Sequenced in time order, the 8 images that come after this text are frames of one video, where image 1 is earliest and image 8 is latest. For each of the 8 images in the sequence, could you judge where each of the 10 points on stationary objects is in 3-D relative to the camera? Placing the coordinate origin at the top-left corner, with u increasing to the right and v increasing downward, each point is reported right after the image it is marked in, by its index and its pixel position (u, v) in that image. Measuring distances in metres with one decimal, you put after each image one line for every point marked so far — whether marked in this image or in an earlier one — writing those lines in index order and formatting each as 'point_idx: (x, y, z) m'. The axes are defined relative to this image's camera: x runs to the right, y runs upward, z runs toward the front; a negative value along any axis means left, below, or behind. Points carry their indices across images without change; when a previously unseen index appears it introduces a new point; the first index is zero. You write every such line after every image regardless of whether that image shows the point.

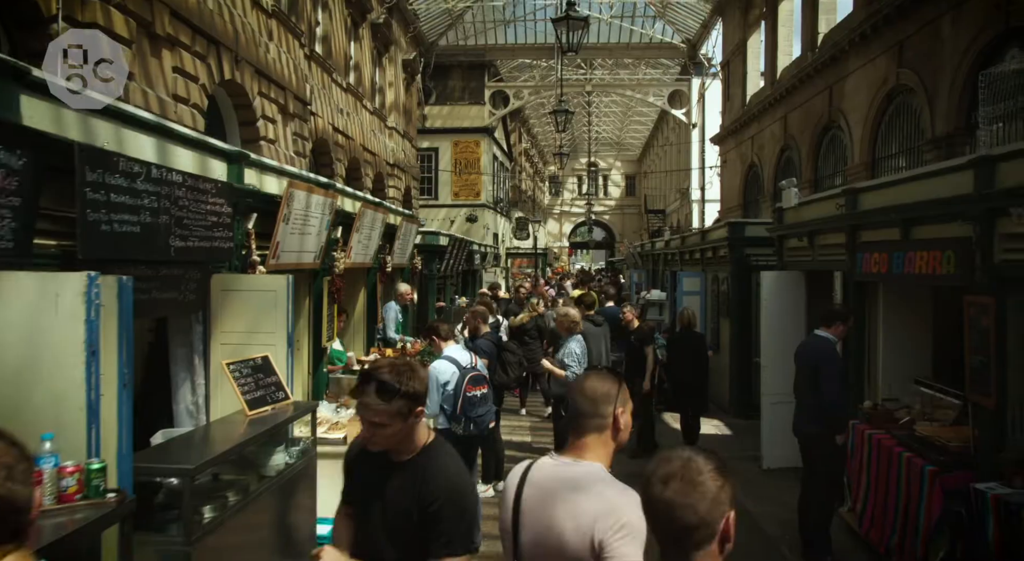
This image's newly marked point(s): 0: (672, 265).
0: (+3.6, +0.3, +17.5) m
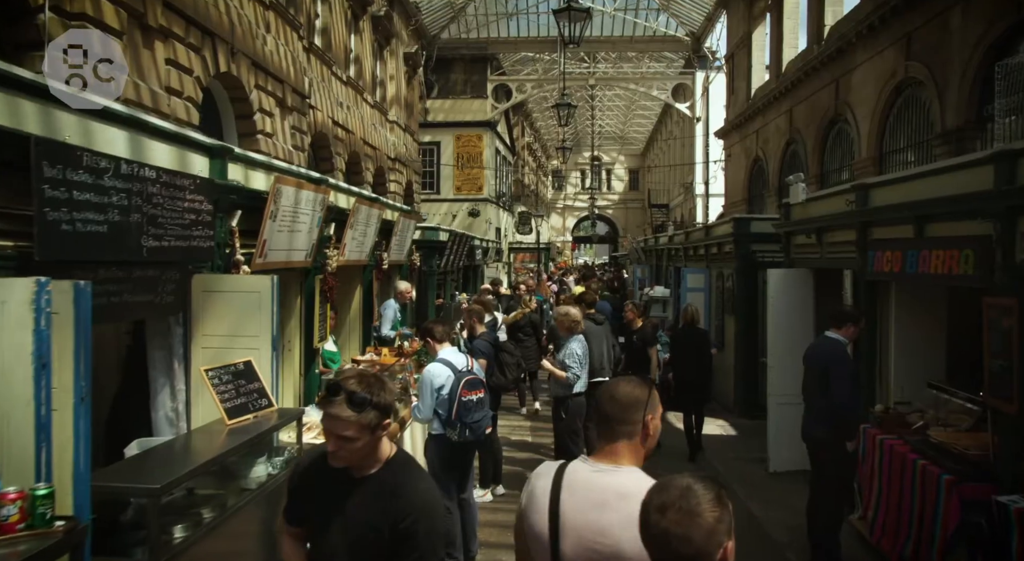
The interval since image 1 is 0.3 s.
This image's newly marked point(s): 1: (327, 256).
0: (+3.7, +0.4, +17.2) m
1: (-1.6, +0.2, +6.9) m
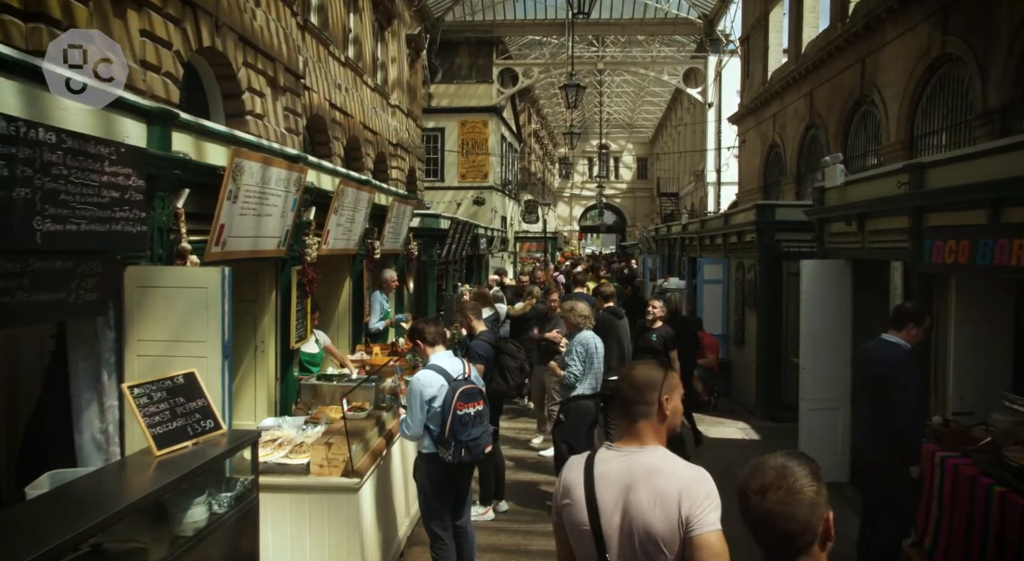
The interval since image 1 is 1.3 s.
0: (+3.8, +0.6, +16.3) m
1: (-1.6, +0.3, +6.1) m
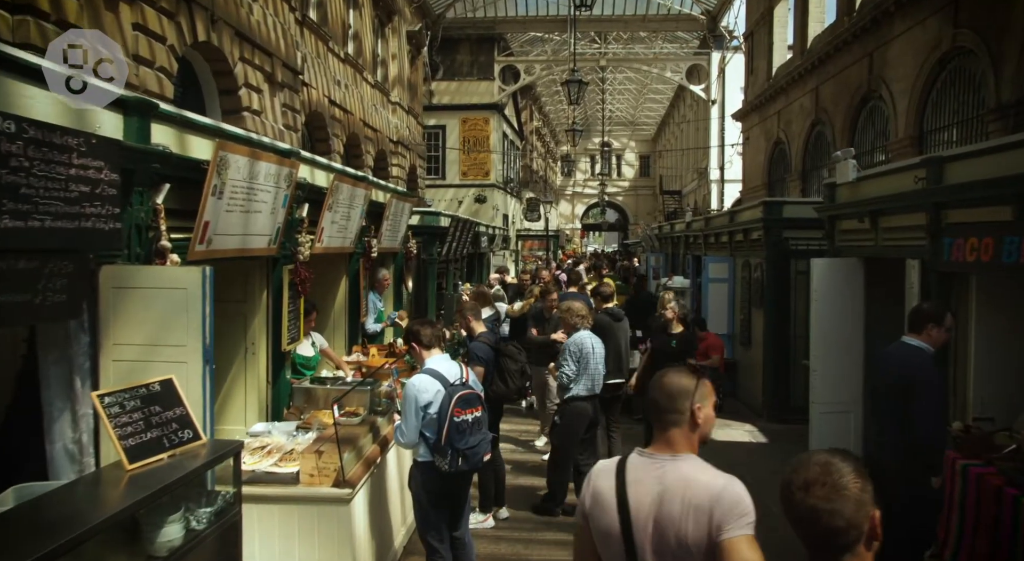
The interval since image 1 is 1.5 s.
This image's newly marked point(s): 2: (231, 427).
0: (+3.8, +0.7, +16.1) m
1: (-1.6, +0.3, +5.8) m
2: (-2.0, -1.0, +5.5) m
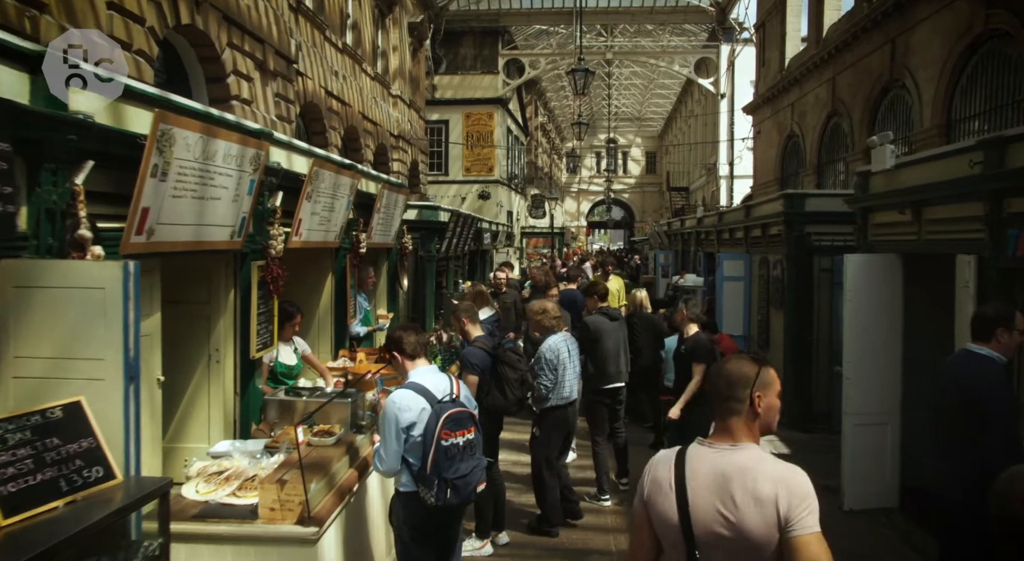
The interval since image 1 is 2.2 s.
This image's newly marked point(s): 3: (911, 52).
0: (+3.9, +0.7, +15.4) m
1: (-1.6, +0.3, +5.2) m
2: (-2.0, -1.0, +4.9) m
3: (+7.0, +4.0, +13.5) m
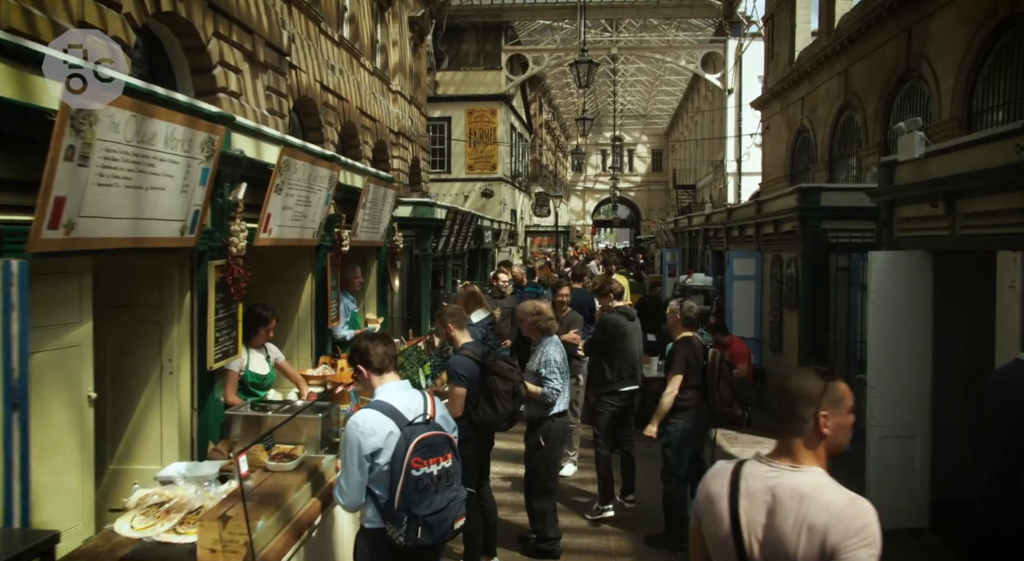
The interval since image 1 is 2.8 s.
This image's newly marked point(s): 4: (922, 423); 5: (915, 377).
0: (+3.9, +0.7, +14.8) m
1: (-1.7, +0.3, +4.6) m
2: (-2.1, -1.0, +4.3) m
3: (+6.9, +4.0, +12.9) m
4: (+3.2, -1.1, +6.0) m
5: (+3.1, -0.8, +6.0) m
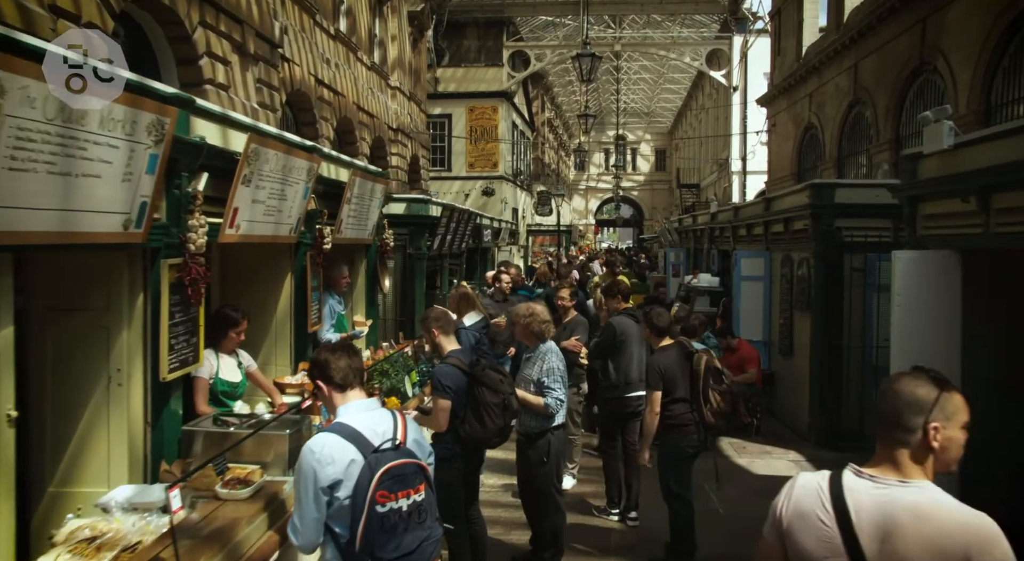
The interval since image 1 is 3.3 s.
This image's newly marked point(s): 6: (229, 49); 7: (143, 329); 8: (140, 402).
0: (+3.9, +0.7, +14.3) m
1: (-1.7, +0.3, +4.2) m
2: (-2.1, -1.0, +3.9) m
3: (+6.9, +4.0, +12.4) m
4: (+3.1, -1.1, +5.5) m
5: (+3.1, -0.8, +5.5) m
6: (-4.3, +3.5, +11.7) m
7: (-1.9, -0.2, +3.9) m
8: (-1.9, -0.6, +3.9) m
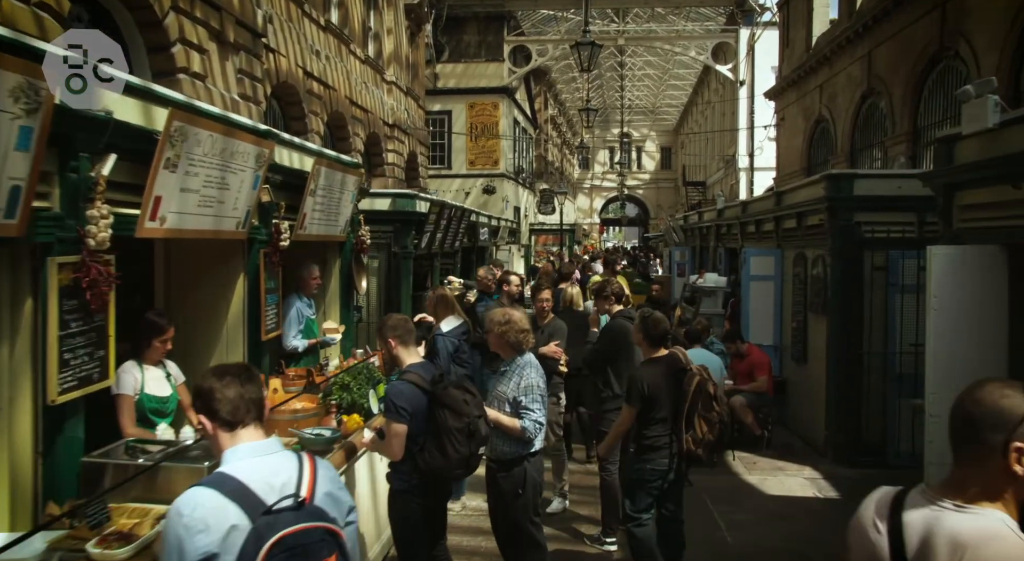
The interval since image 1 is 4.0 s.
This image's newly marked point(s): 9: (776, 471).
0: (+3.8, +0.7, +13.6) m
1: (-1.9, +0.3, +3.5) m
2: (-2.3, -1.1, +3.2) m
3: (+6.8, +4.0, +11.7) m
4: (+3.0, -1.1, +4.8) m
5: (+2.9, -0.8, +4.8) m
6: (-4.4, +3.5, +11.0) m
7: (-2.0, -0.3, +3.2) m
8: (-2.0, -0.6, +3.2) m
9: (+2.6, -1.9, +7.6) m
